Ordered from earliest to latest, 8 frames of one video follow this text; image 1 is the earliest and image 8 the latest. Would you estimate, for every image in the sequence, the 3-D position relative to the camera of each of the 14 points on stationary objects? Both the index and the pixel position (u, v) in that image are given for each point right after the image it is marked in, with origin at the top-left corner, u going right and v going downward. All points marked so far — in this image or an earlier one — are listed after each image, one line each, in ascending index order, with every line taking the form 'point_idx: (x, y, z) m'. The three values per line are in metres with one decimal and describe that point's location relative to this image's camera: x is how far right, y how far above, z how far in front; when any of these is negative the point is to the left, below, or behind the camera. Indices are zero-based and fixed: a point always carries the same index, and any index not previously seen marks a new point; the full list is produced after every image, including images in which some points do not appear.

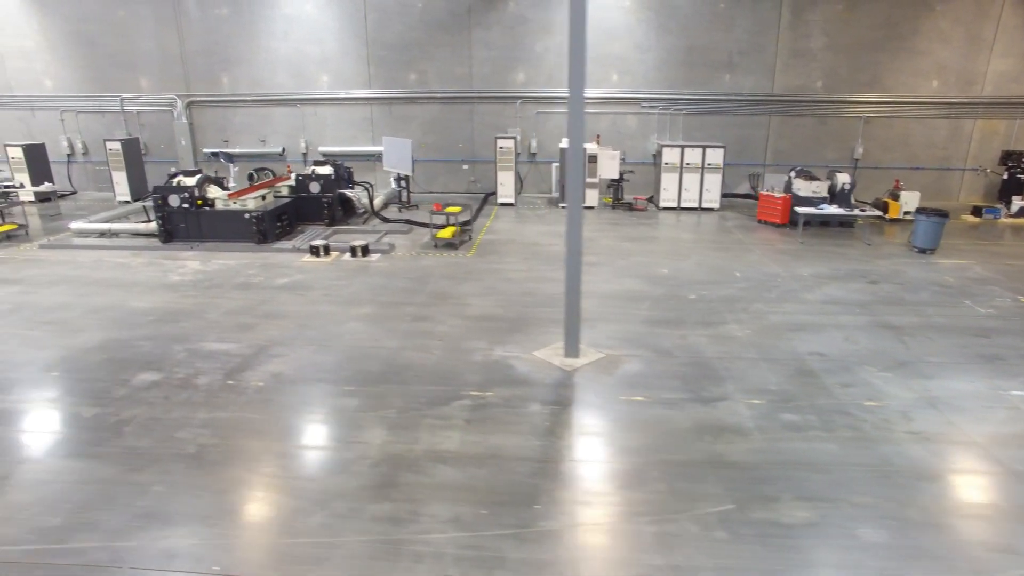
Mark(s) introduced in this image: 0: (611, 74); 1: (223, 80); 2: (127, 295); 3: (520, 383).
0: (+1.4, +3.1, +10.5) m
1: (-4.5, +3.3, +11.0) m
2: (-3.5, -0.1, +6.4) m
3: (+0.1, -0.6, +4.6) m
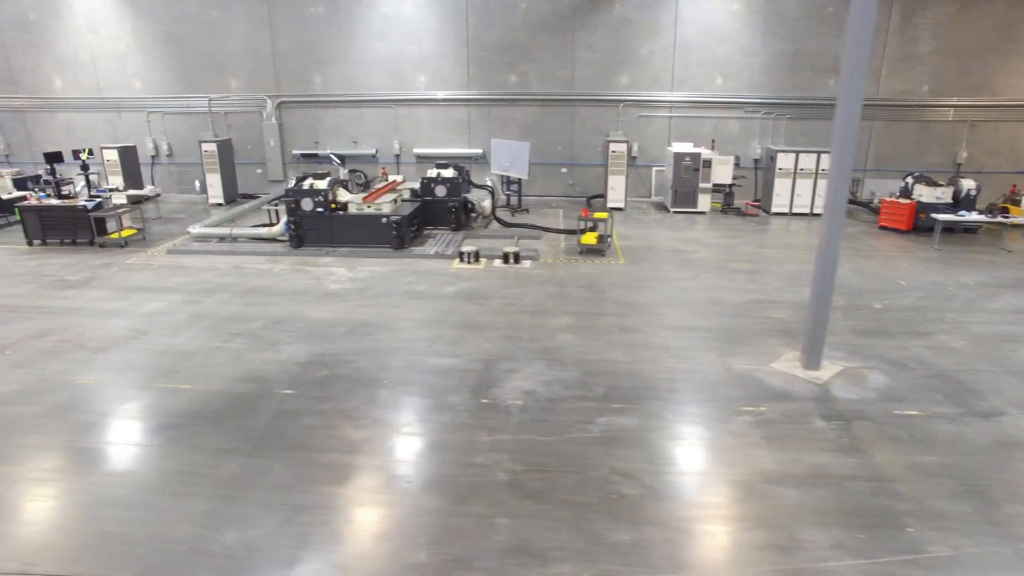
0: (+2.9, +3.1, +10.4) m
1: (-3.0, +3.2, +10.8) m
2: (-1.9, -0.1, +6.3) m
3: (+1.7, -0.7, +4.5) m
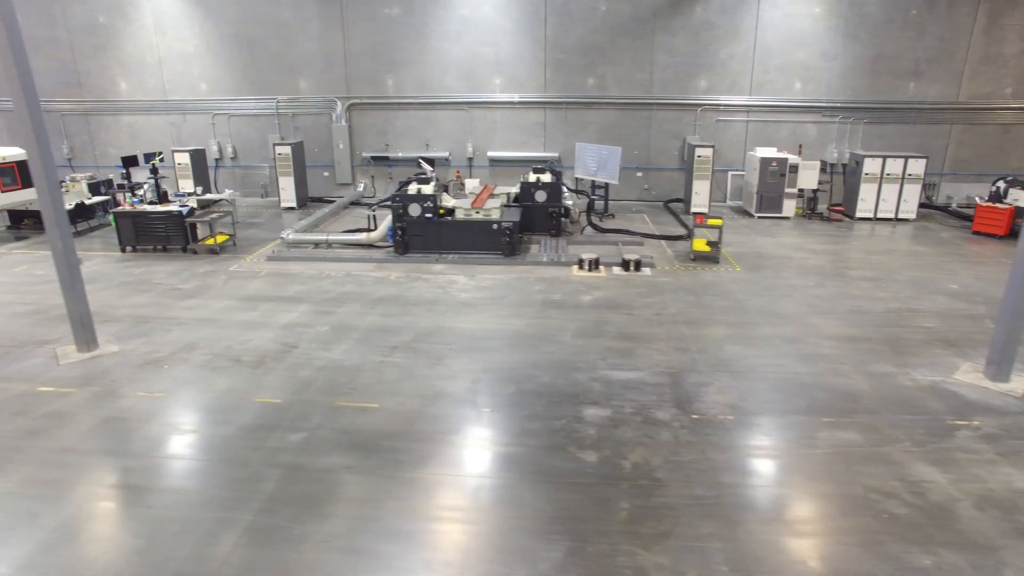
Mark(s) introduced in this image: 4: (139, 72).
0: (+4.1, +3.0, +10.3) m
1: (-1.9, +3.1, +10.6) m
2: (-0.7, -0.2, +6.1) m
3: (+3.0, -0.8, +4.4) m
4: (-5.8, +3.3, +10.9) m
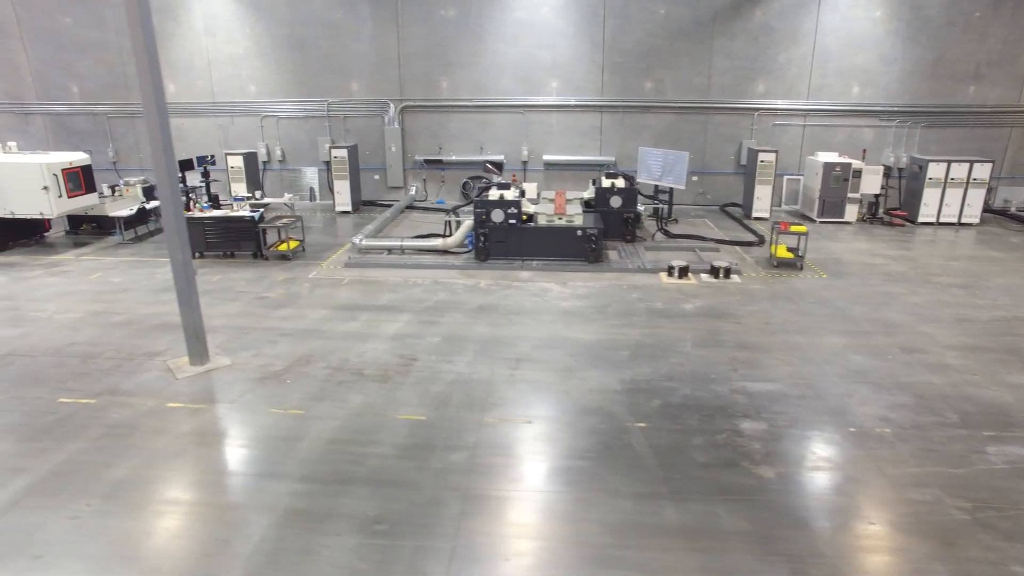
0: (+4.9, +2.9, +10.3) m
1: (-1.0, +3.0, +10.5) m
2: (+0.2, -0.3, +6.0) m
3: (+3.9, -0.8, +4.3) m
4: (-4.9, +3.2, +10.7) m
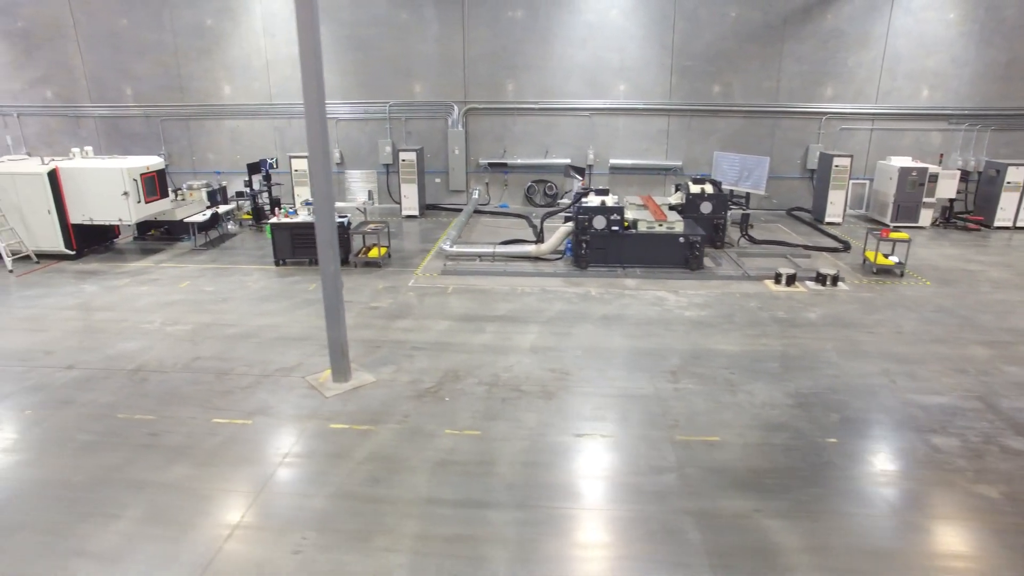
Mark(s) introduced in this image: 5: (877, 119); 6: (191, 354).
0: (+5.9, +2.9, +10.2) m
1: (-0.1, +2.9, +10.3) m
2: (+1.3, -0.4, +5.8) m
3: (+5.0, -0.9, +4.3) m
4: (-4.0, +3.1, +10.4) m
5: (+5.3, +2.5, +10.3) m
6: (-2.4, -0.5, +5.3) m
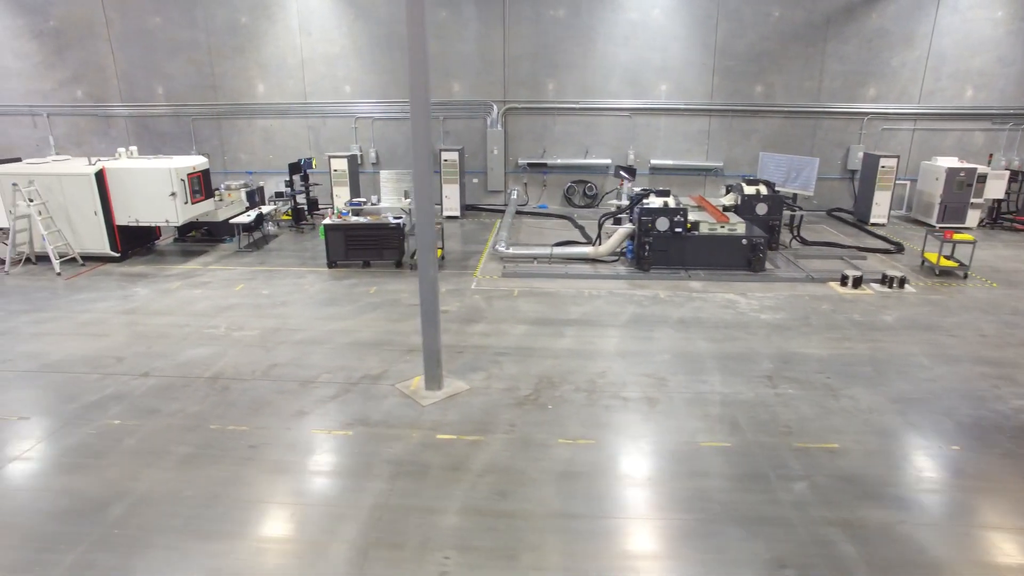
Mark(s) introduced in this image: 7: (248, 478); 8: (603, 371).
0: (+6.5, +2.8, +10.1) m
1: (+0.5, +2.9, +10.2) m
2: (+1.9, -0.4, +5.7) m
3: (+5.7, -0.9, +4.2) m
4: (-3.4, +3.1, +10.3) m
5: (+5.9, +2.4, +10.2) m
6: (-1.8, -0.5, +5.1) m
7: (-1.4, -1.0, +3.7) m
8: (+0.6, -0.6, +5.1) m
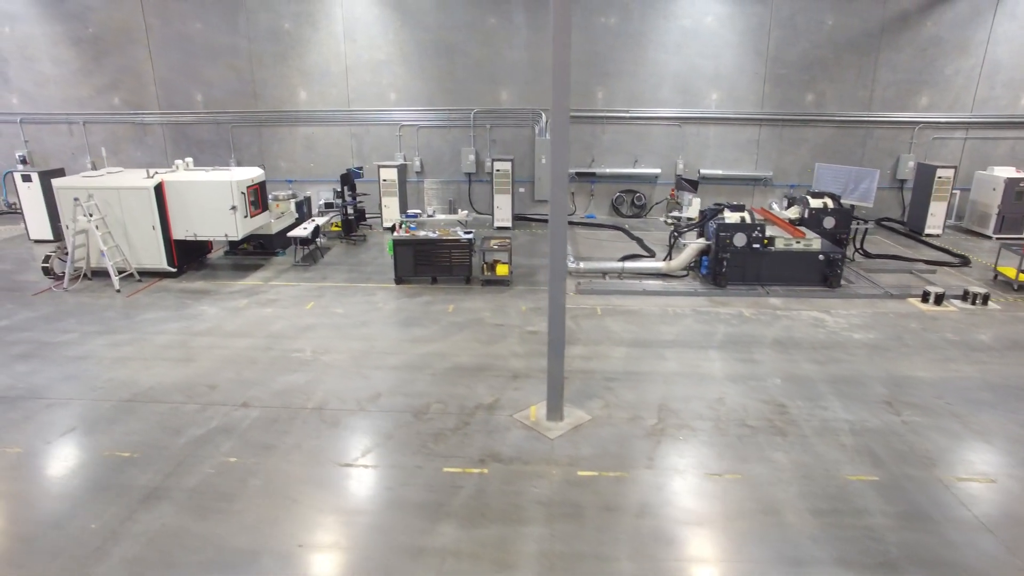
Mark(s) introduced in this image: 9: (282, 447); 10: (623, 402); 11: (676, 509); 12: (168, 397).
0: (+7.2, +2.7, +10.1) m
1: (+1.2, +2.7, +10.0) m
2: (+2.7, -0.6, +5.6) m
3: (+6.5, -1.1, +4.1) m
4: (-2.7, +2.9, +10.0) m
5: (+6.6, +2.3, +10.1) m
6: (-1.0, -0.7, +4.9) m
7: (-0.6, -1.2, +3.5) m
8: (+1.4, -0.8, +4.9) m
9: (-1.4, -0.9, +4.2) m
10: (+0.7, -0.8, +4.9) m
11: (+0.8, -1.1, +3.7) m
12: (-2.3, -0.7, +4.8) m
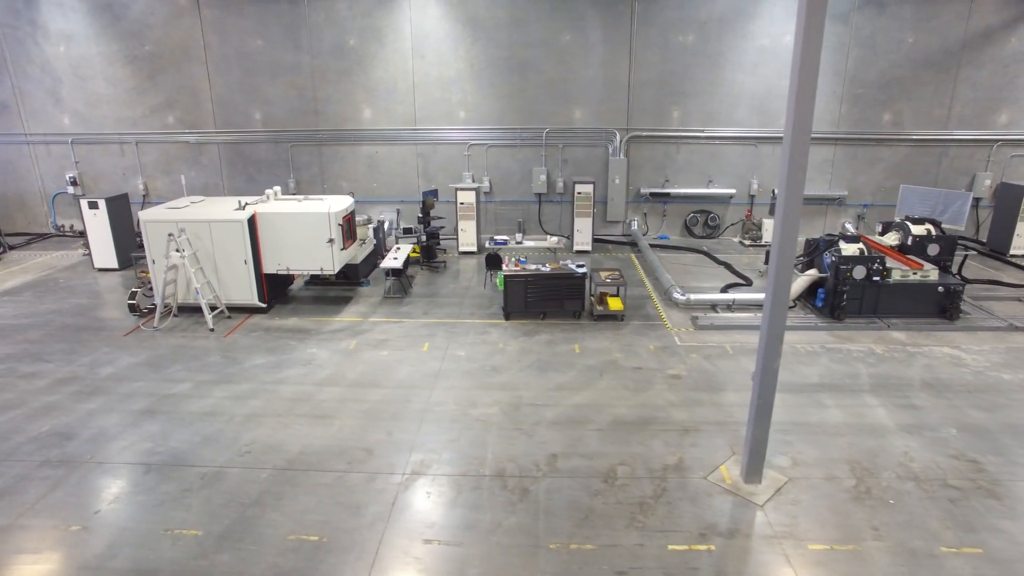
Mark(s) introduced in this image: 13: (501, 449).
0: (+8.2, +2.4, +10.0) m
1: (+2.2, +2.4, +9.7) m
2: (+3.8, -0.9, +5.4) m
3: (+7.7, -1.4, +4.0) m
4: (-1.7, +2.6, +9.7) m
5: (+7.6, +2.0, +10.0) m
6: (+0.2, -1.0, +4.6) m
7: (+0.6, -1.5, +3.2) m
8: (+2.6, -1.1, +4.7) m
9: (-0.2, -1.3, +3.9) m
10: (+1.9, -1.1, +4.6) m
11: (+2.0, -1.5, +3.4) m
12: (-1.2, -1.1, +4.5) m
13: (-0.1, -1.0, +4.6) m
